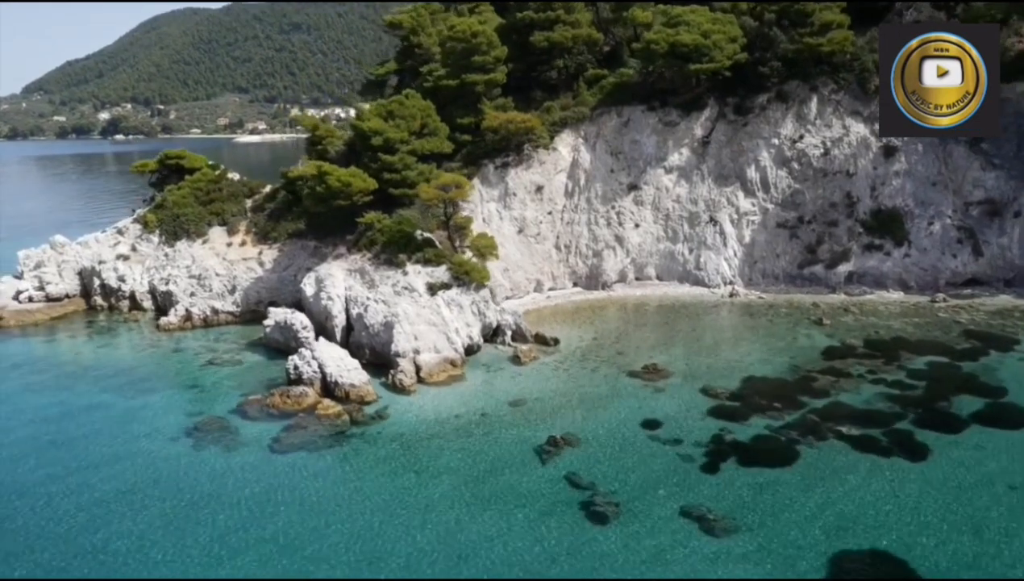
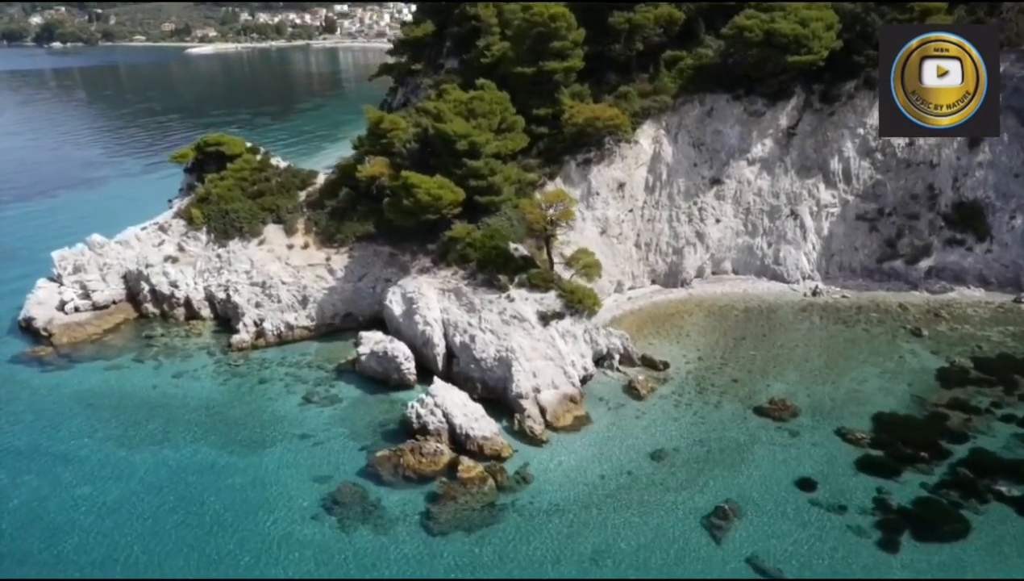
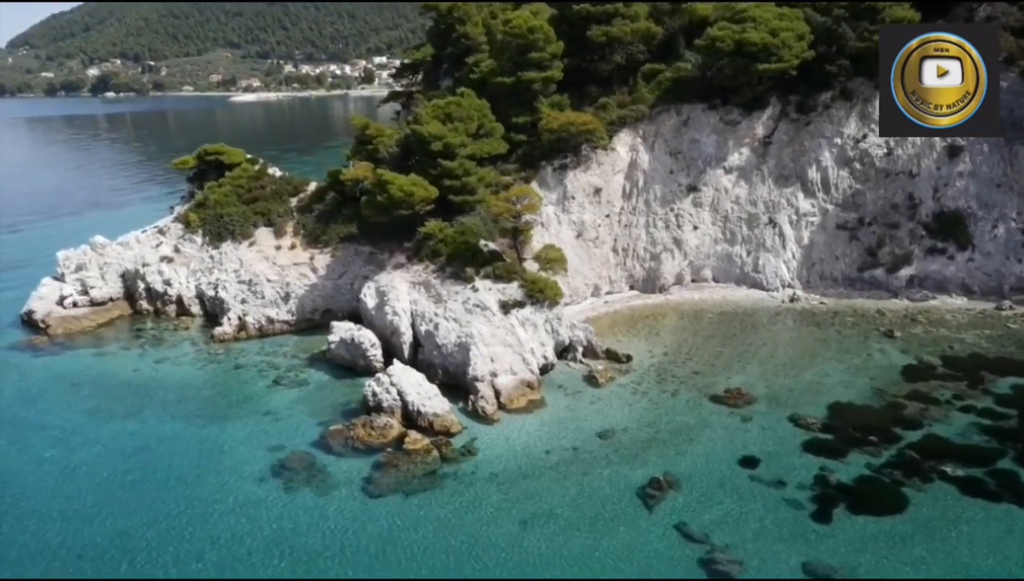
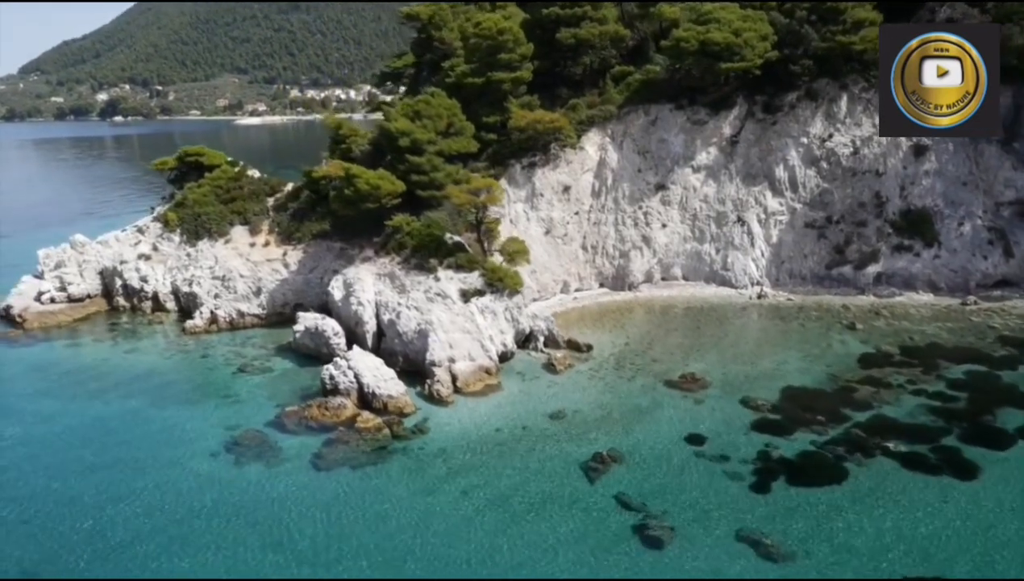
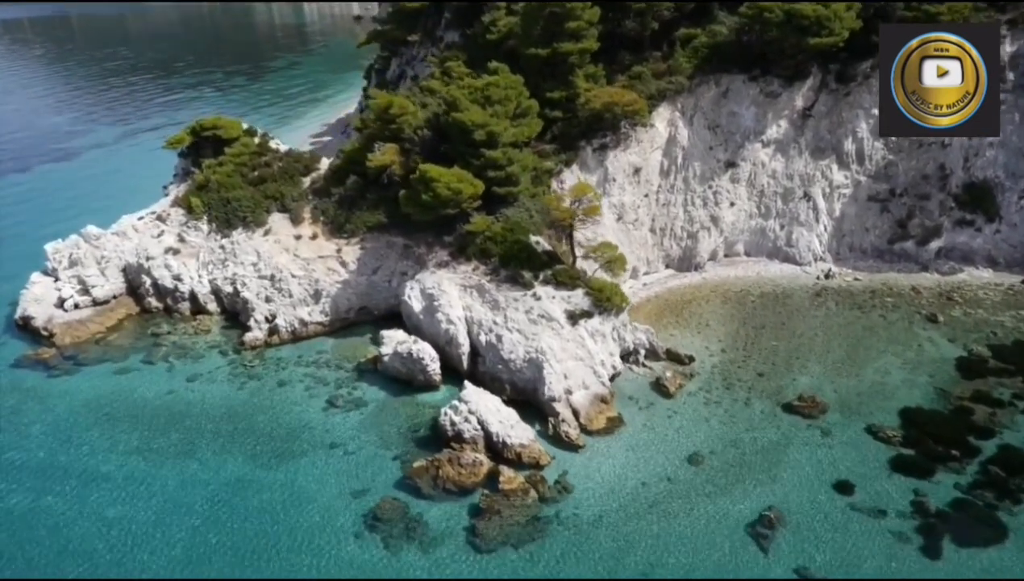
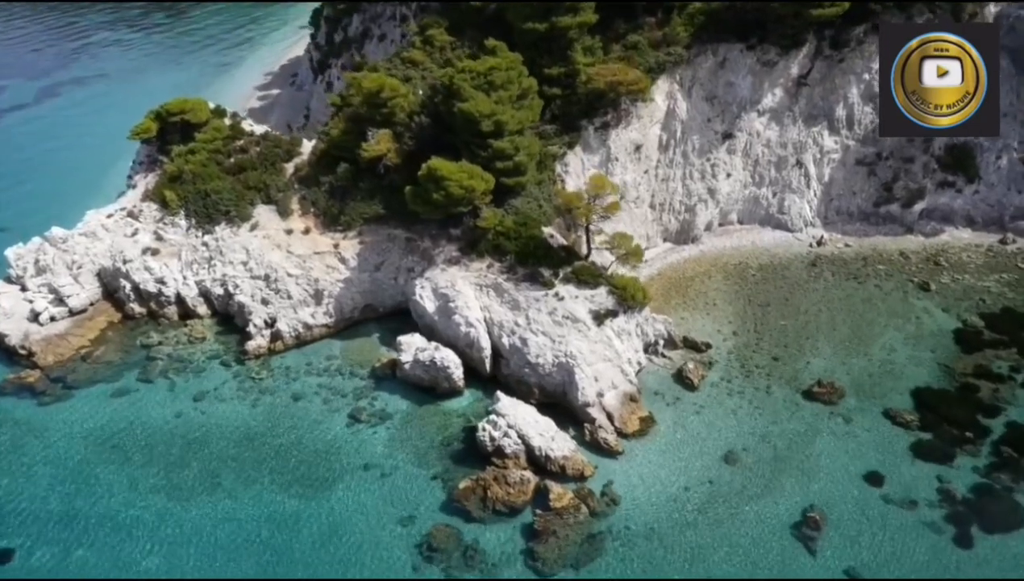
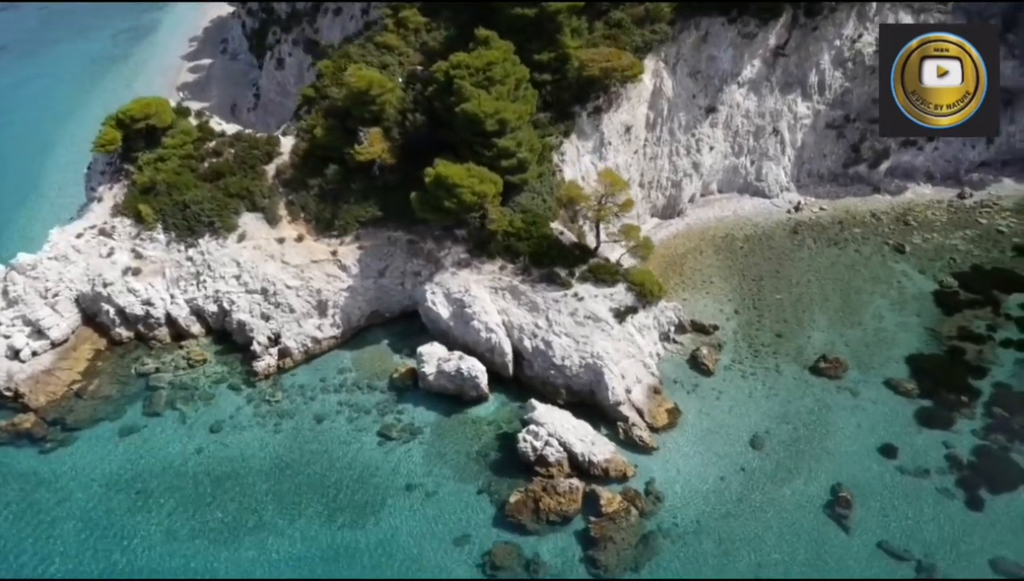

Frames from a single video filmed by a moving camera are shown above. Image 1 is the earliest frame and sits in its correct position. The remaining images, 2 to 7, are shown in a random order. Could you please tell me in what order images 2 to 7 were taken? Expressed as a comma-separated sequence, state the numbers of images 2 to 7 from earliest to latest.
4, 3, 2, 5, 6, 7
